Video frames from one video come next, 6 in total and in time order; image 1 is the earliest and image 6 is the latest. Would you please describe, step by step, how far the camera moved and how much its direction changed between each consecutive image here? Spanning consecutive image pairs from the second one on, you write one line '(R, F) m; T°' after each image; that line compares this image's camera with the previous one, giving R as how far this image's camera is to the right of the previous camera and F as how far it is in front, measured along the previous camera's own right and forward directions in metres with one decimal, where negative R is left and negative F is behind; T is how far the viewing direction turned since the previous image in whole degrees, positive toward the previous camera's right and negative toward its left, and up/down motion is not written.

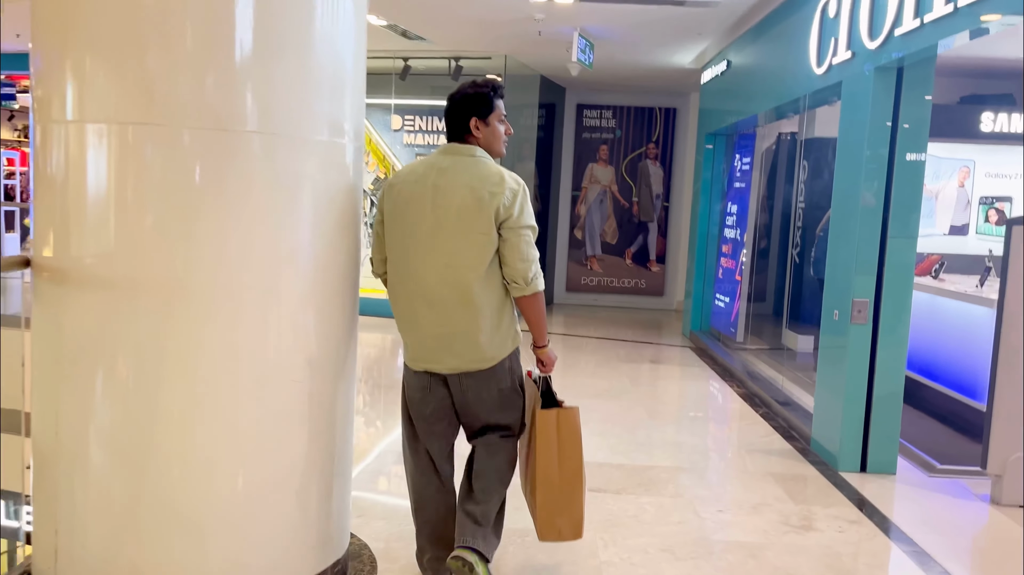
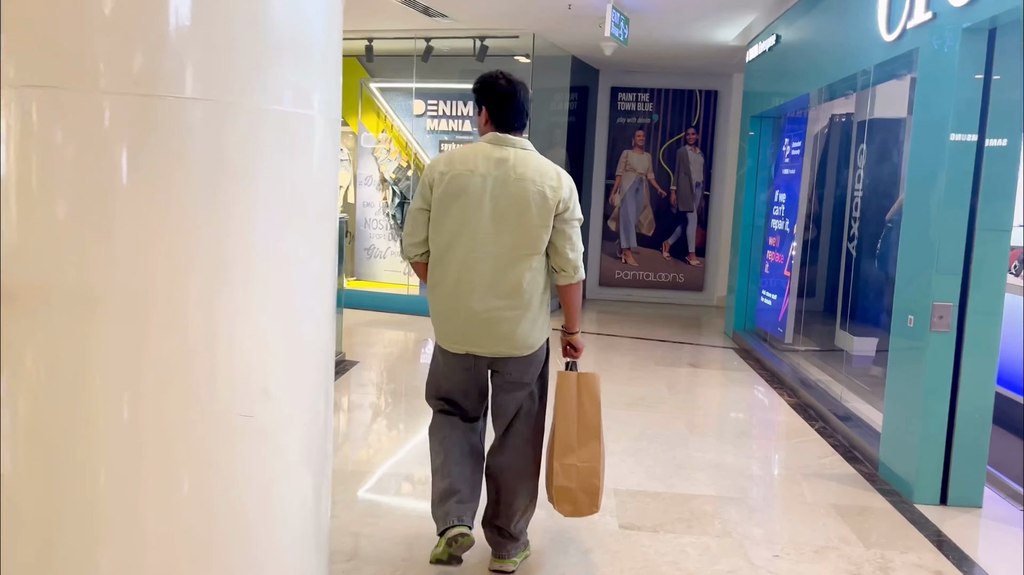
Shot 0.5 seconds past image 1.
(+0.1, +0.4) m; -2°
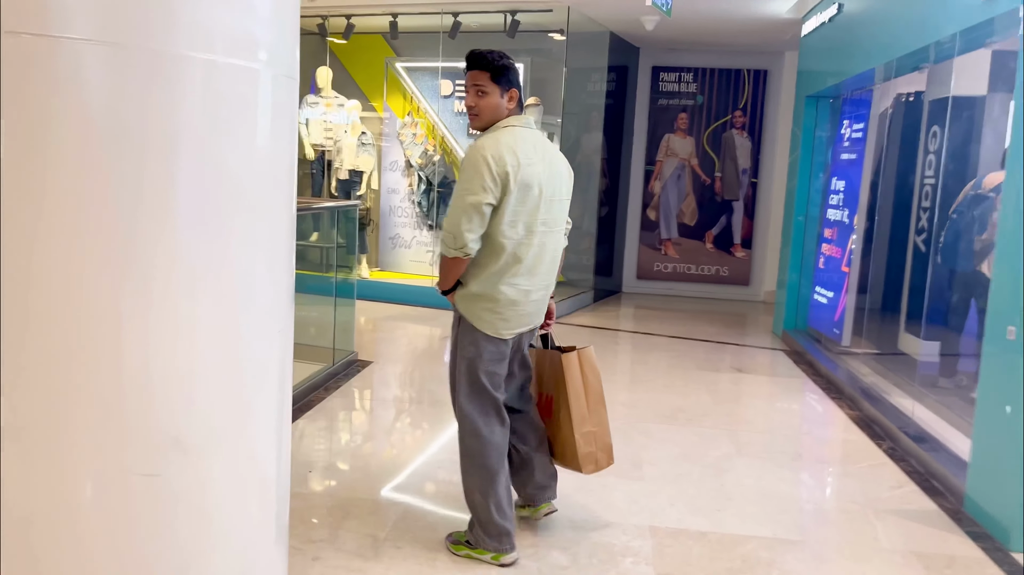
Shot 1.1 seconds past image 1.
(+0.1, +0.4) m; -3°
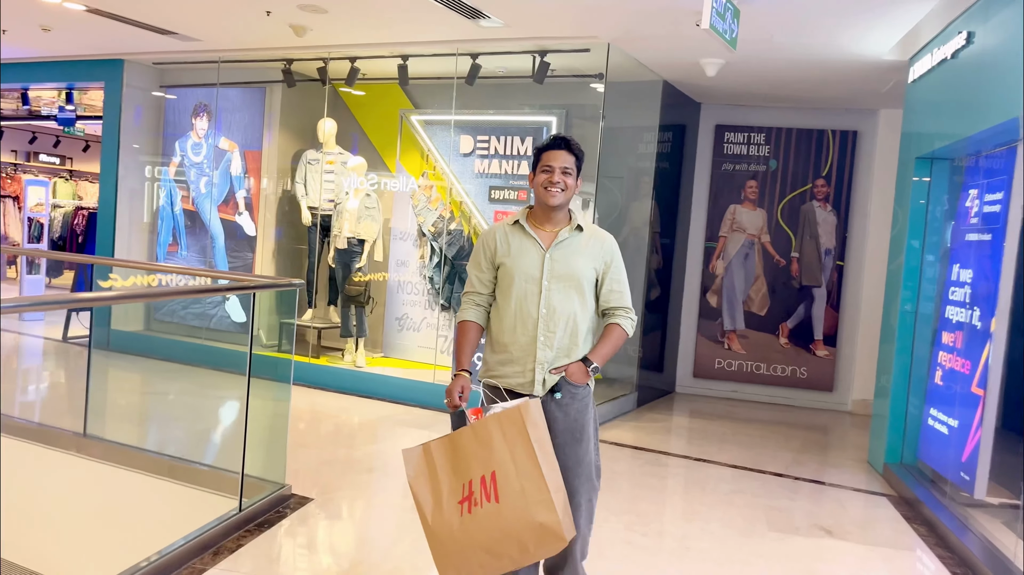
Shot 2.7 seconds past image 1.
(+0.3, +1.2) m; -5°
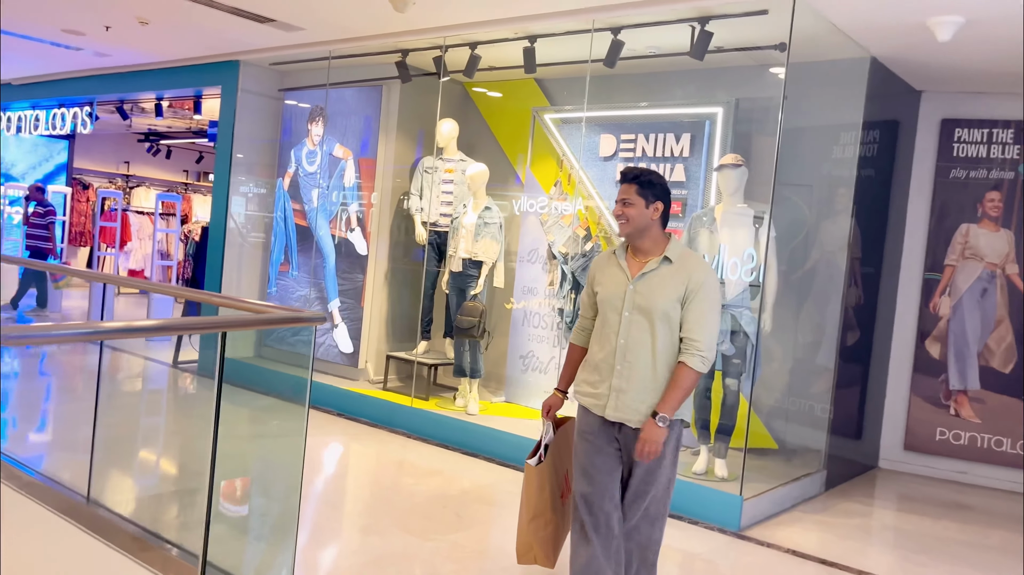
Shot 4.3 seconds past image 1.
(+0.2, +1.1) m; -12°
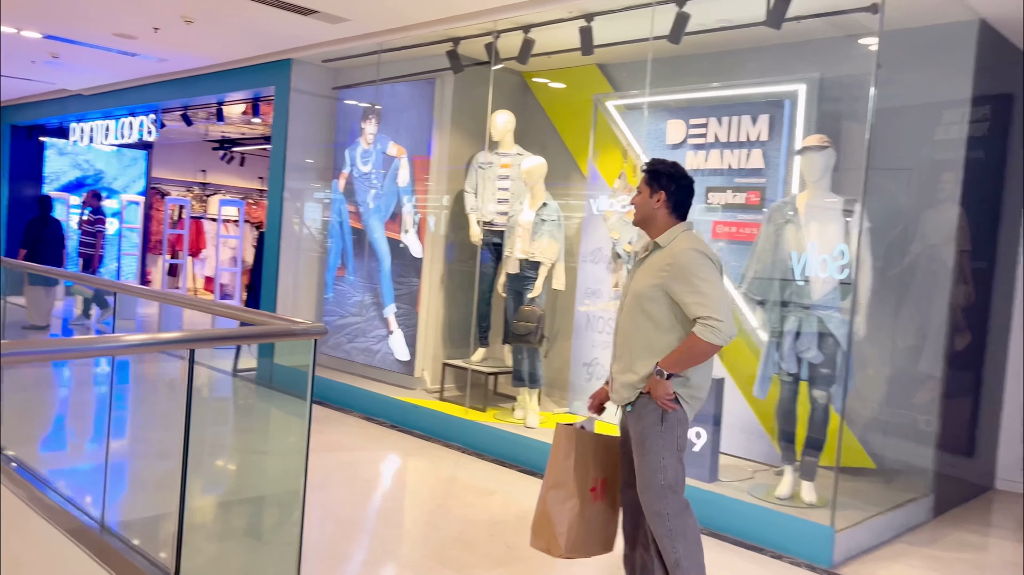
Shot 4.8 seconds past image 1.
(+0.1, +0.4) m; -6°
